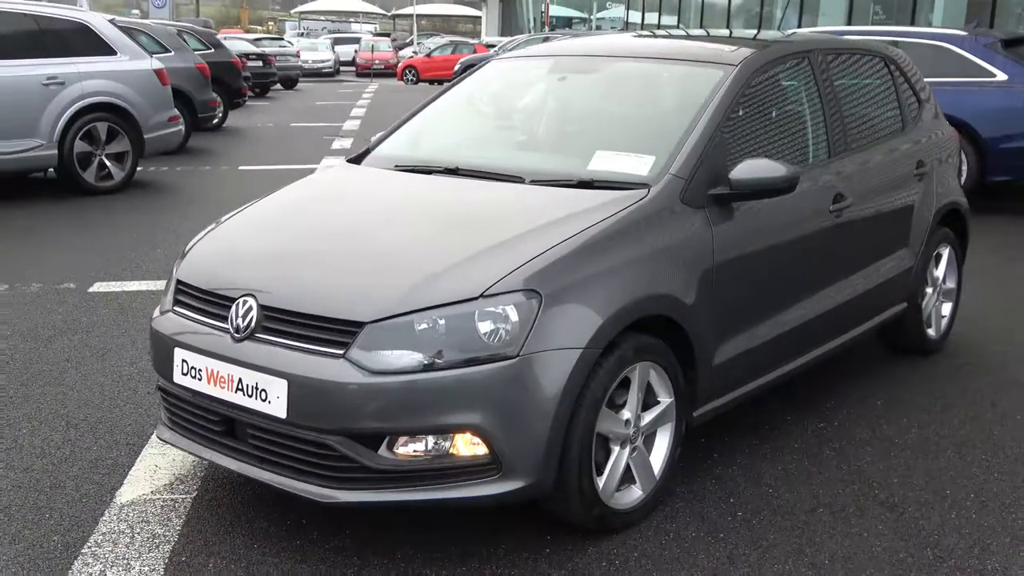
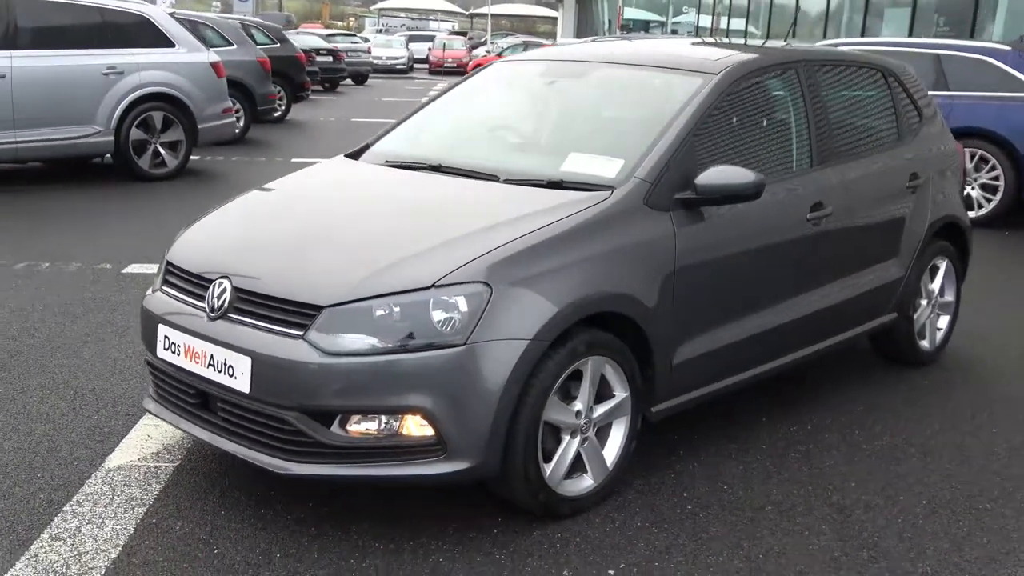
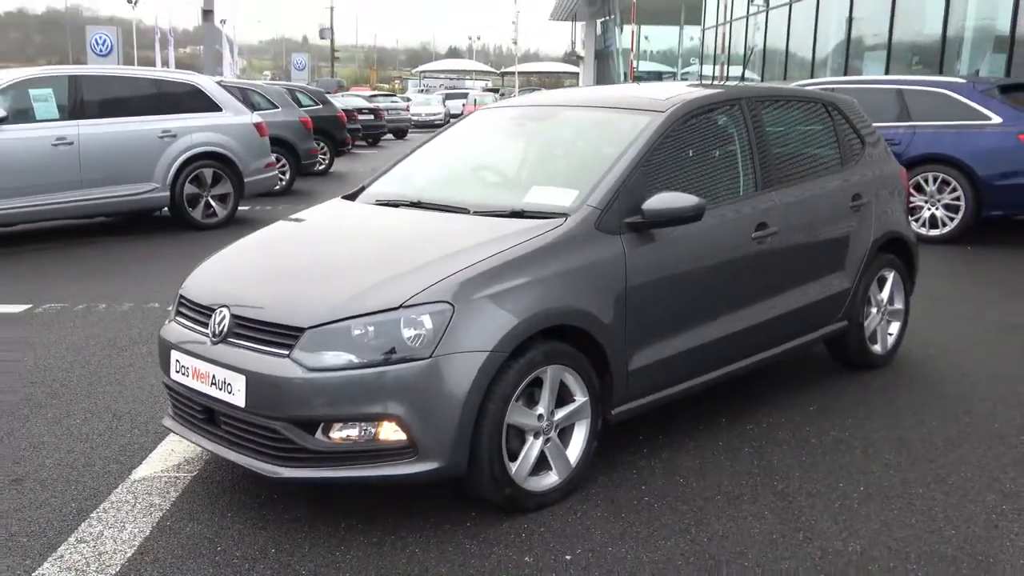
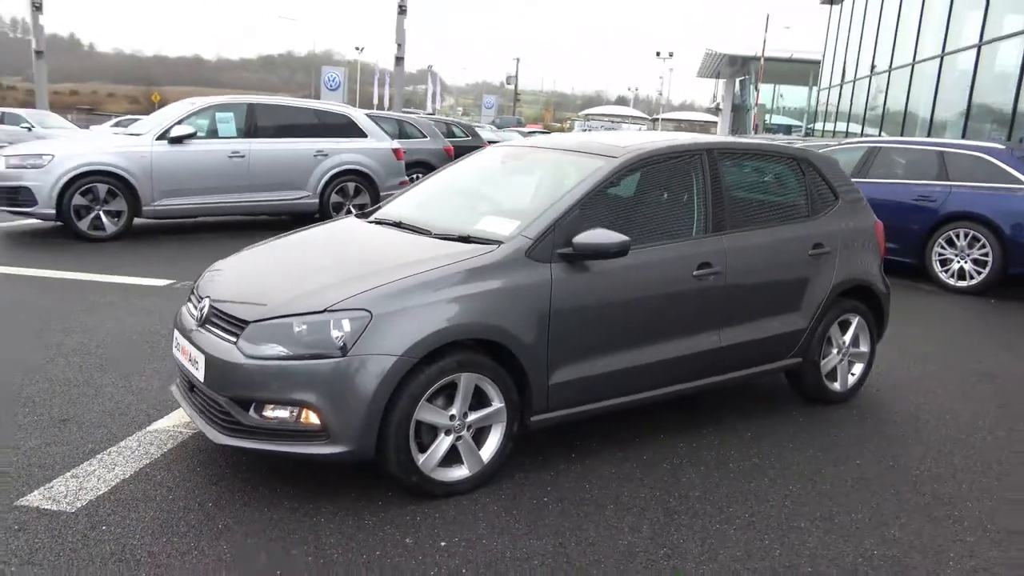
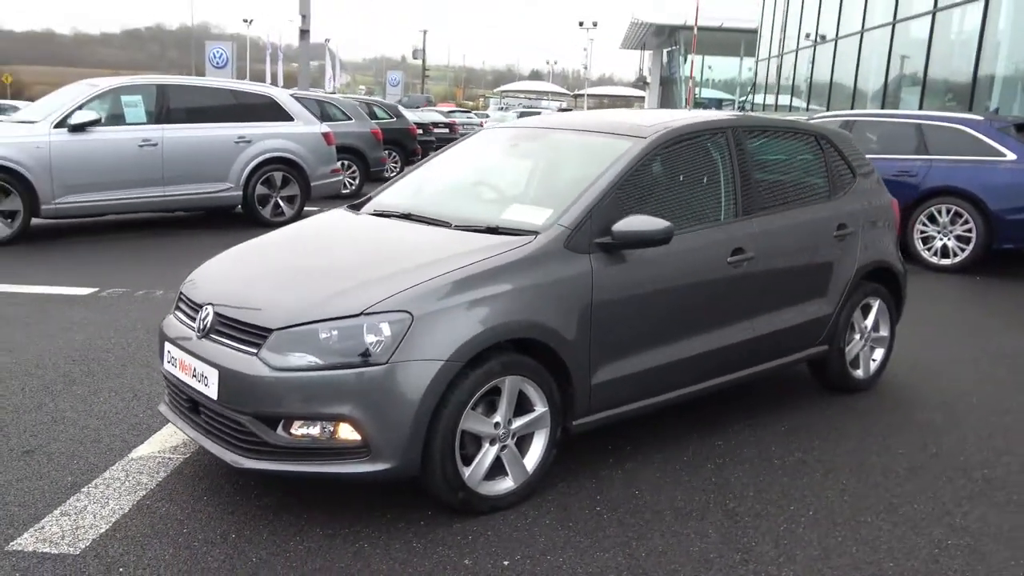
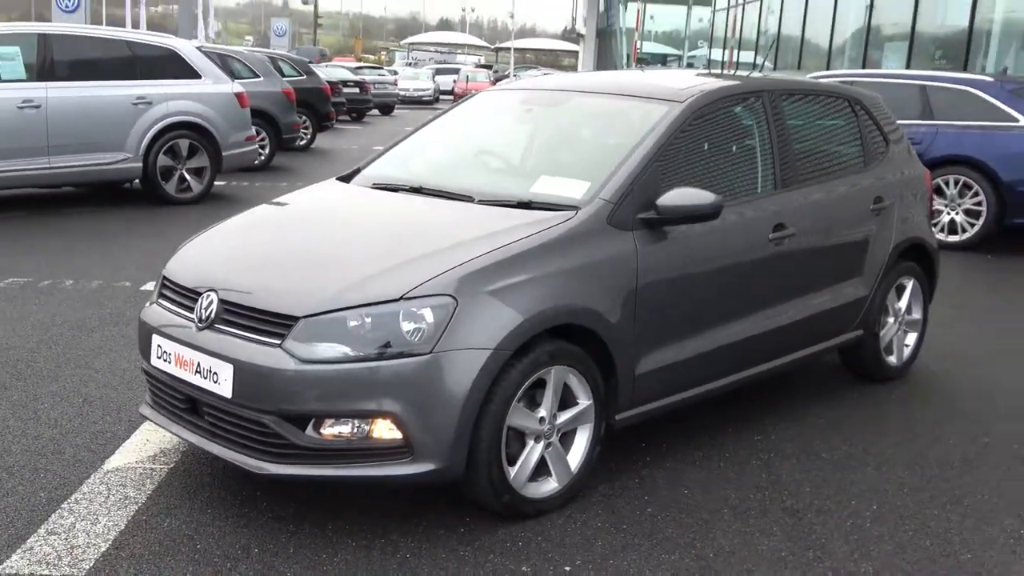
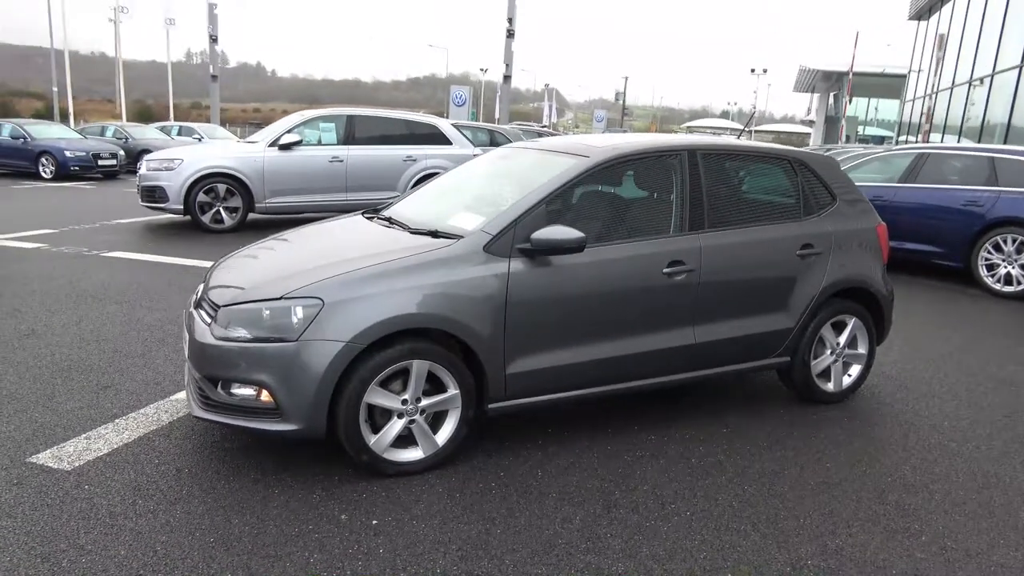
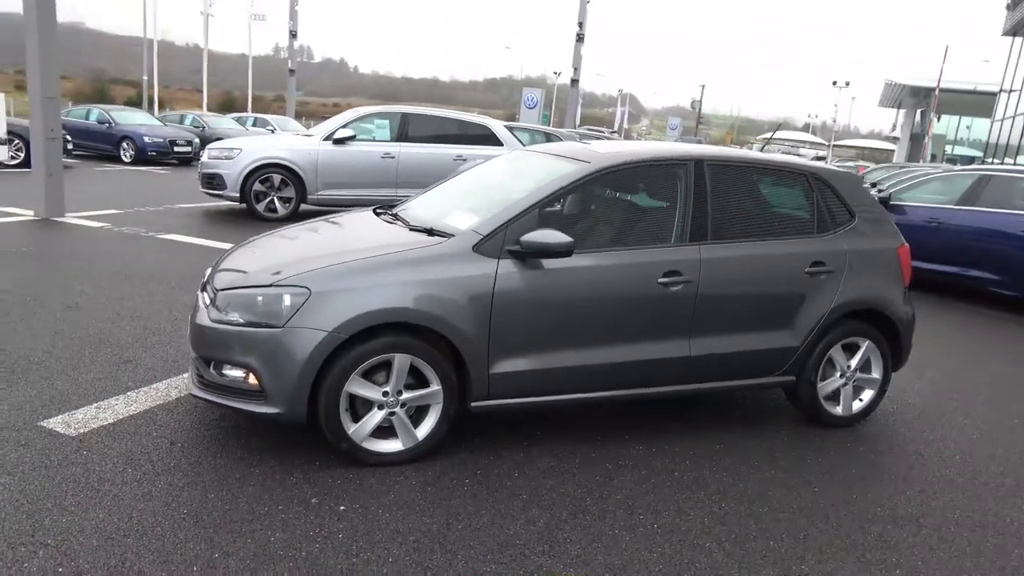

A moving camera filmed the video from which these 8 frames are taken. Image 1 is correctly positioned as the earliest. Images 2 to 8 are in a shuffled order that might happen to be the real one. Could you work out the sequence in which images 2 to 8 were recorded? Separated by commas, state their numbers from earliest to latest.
2, 6, 3, 5, 4, 7, 8
